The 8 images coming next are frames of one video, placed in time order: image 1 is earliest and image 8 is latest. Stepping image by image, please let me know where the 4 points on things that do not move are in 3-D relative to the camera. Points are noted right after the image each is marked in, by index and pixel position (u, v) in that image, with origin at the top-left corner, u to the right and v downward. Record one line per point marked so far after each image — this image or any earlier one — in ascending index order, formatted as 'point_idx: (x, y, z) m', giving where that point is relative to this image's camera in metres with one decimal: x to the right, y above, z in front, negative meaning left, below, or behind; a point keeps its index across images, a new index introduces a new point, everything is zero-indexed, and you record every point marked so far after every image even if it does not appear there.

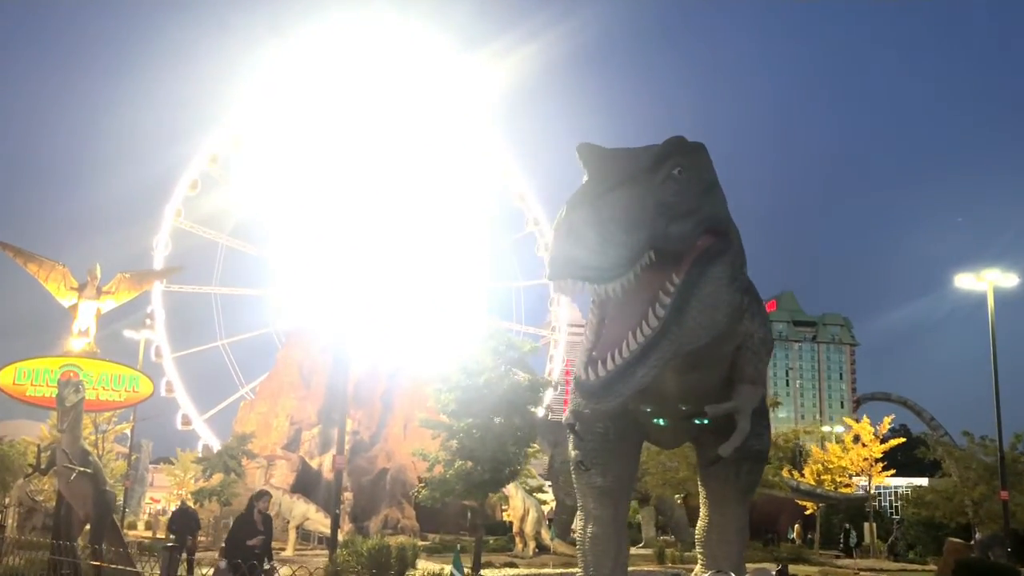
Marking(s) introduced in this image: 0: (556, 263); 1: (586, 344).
0: (+0.2, +0.2, +4.8) m
1: (+0.5, -0.3, +5.3) m
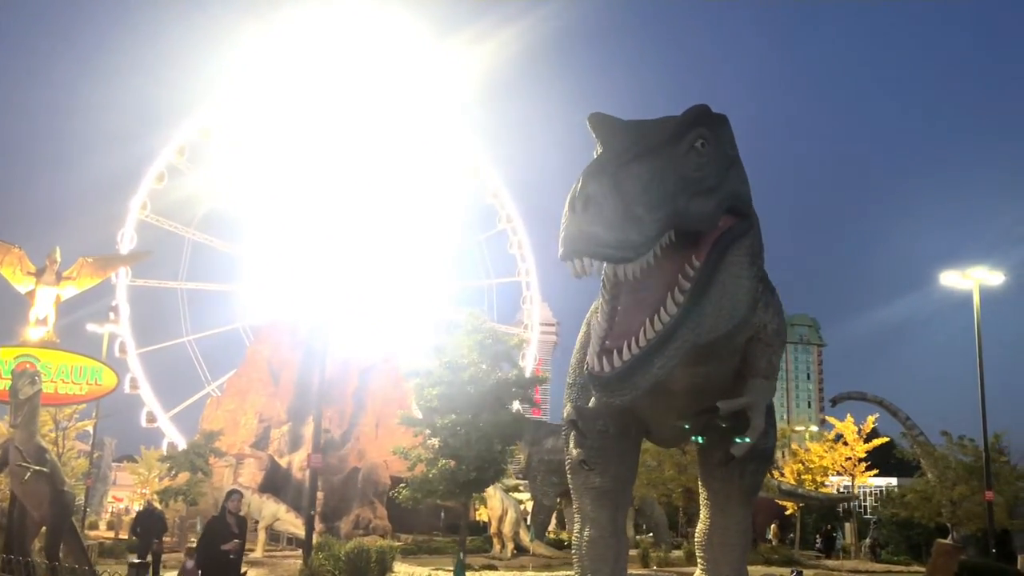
0: (+0.3, +0.2, +4.3) m
1: (+0.5, -0.2, +4.8) m
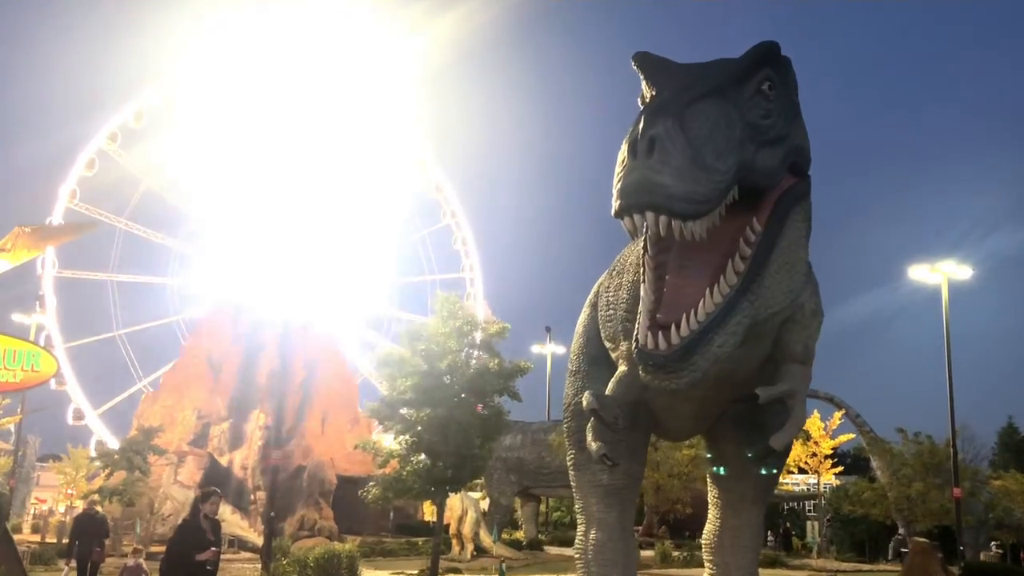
0: (+0.5, +0.4, +3.7) m
1: (+0.6, -0.1, +4.2) m
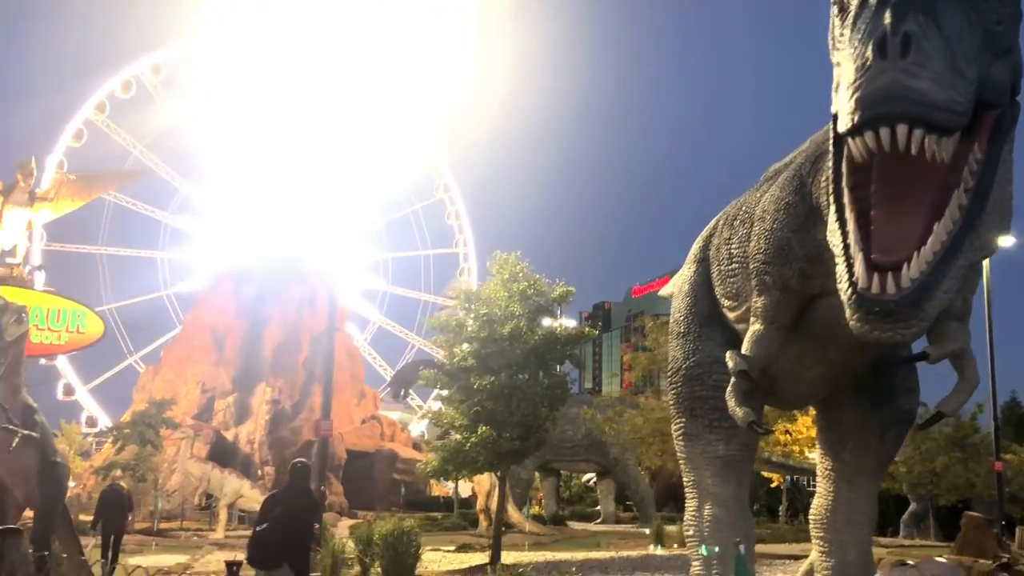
0: (+1.3, +0.7, +3.1) m
1: (+1.4, +0.2, +3.6) m
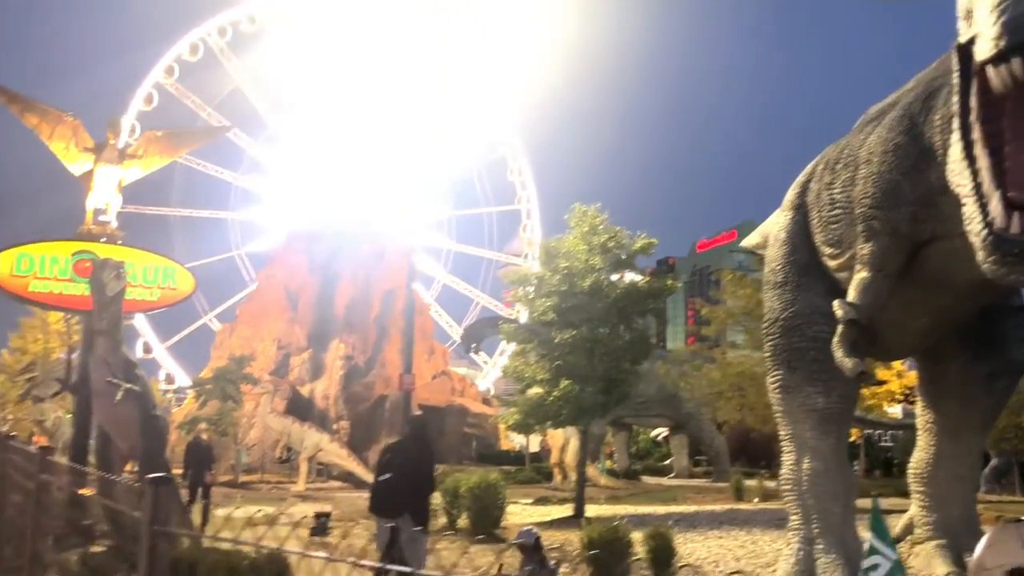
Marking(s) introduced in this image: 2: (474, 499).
0: (+1.6, +0.9, +2.8) m
1: (+1.8, +0.4, +3.4) m
2: (-0.4, -2.3, +9.6) m
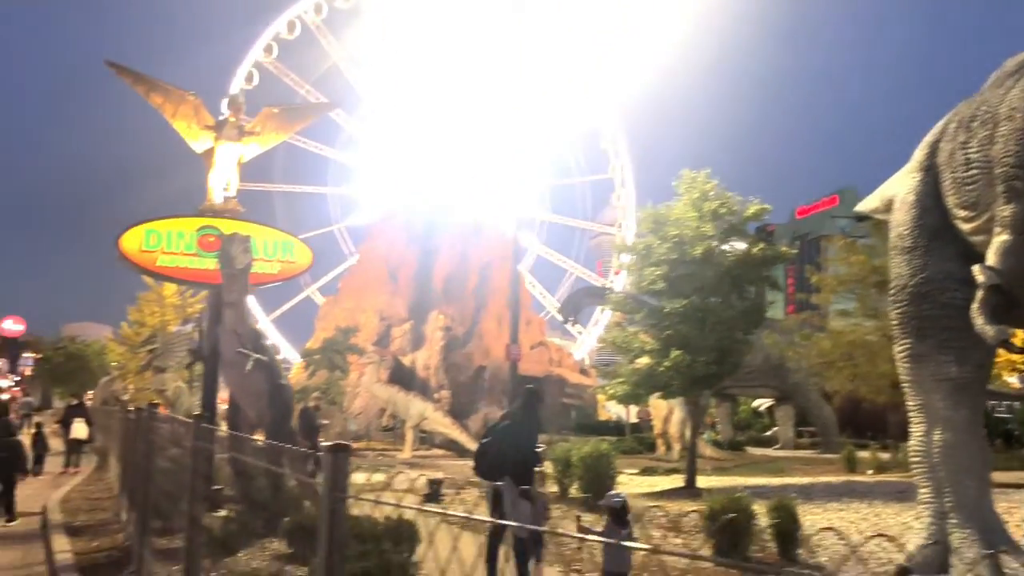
0: (+2.1, +1.0, +2.6) m
1: (+2.3, +0.5, +3.1) m
2: (+0.8, -2.0, +9.6) m
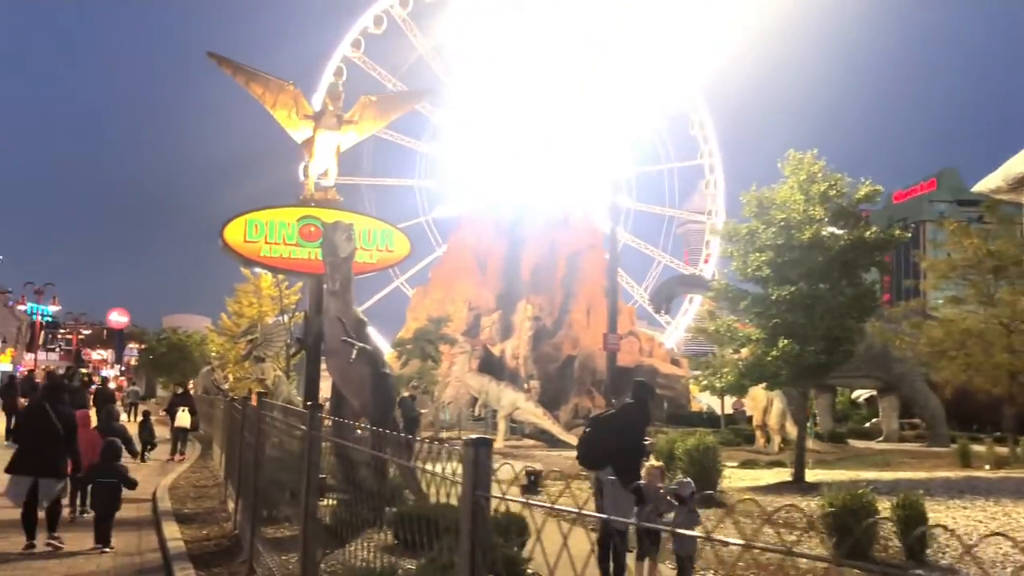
0: (+2.4, +1.0, +2.2) m
1: (+2.7, +0.6, +2.7) m
2: (+1.8, -1.9, +9.4) m
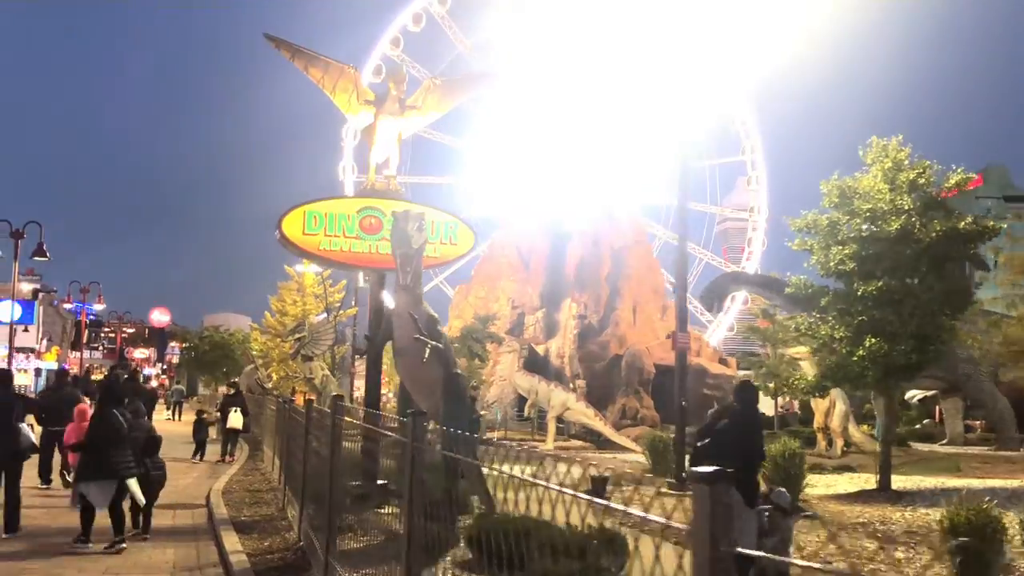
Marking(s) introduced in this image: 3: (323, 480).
0: (+2.7, +1.1, +1.7) m
1: (+3.1, +0.6, +2.1) m
2: (+2.5, -1.8, +8.9) m
3: (-1.5, -1.4, +6.6) m
